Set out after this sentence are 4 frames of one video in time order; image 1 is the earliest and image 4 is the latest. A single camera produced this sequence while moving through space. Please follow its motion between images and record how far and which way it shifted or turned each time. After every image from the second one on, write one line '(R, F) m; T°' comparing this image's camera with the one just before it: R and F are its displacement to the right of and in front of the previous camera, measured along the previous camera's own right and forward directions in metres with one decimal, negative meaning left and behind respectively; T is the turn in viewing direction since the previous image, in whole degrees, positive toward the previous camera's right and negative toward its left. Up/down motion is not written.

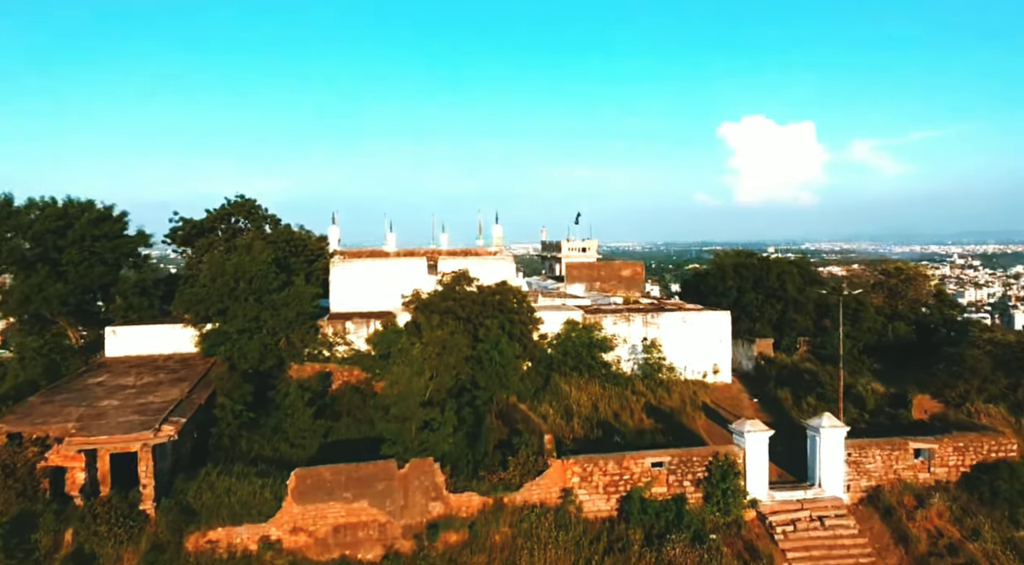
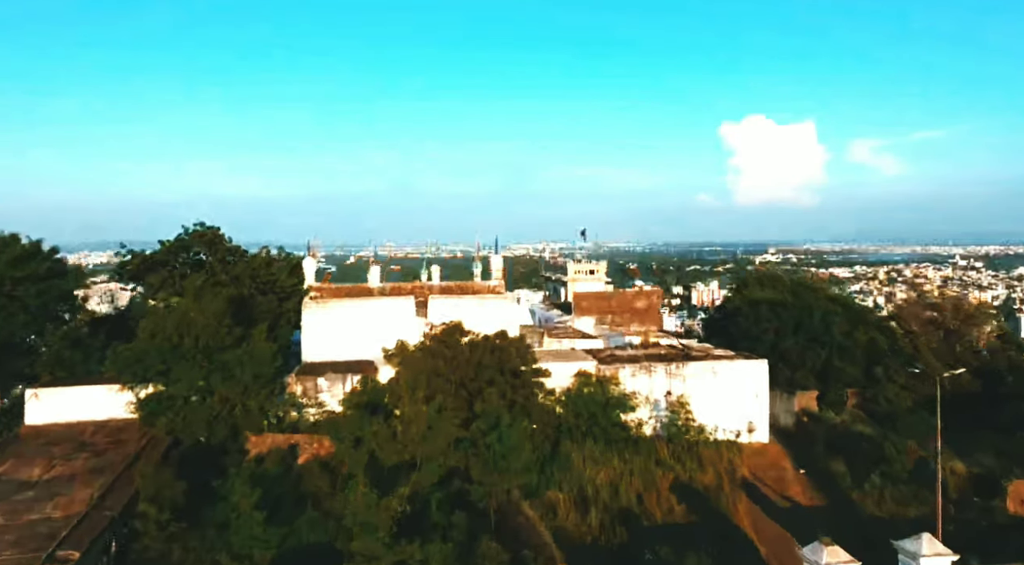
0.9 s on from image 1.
(0.0, +2.2) m; 0°
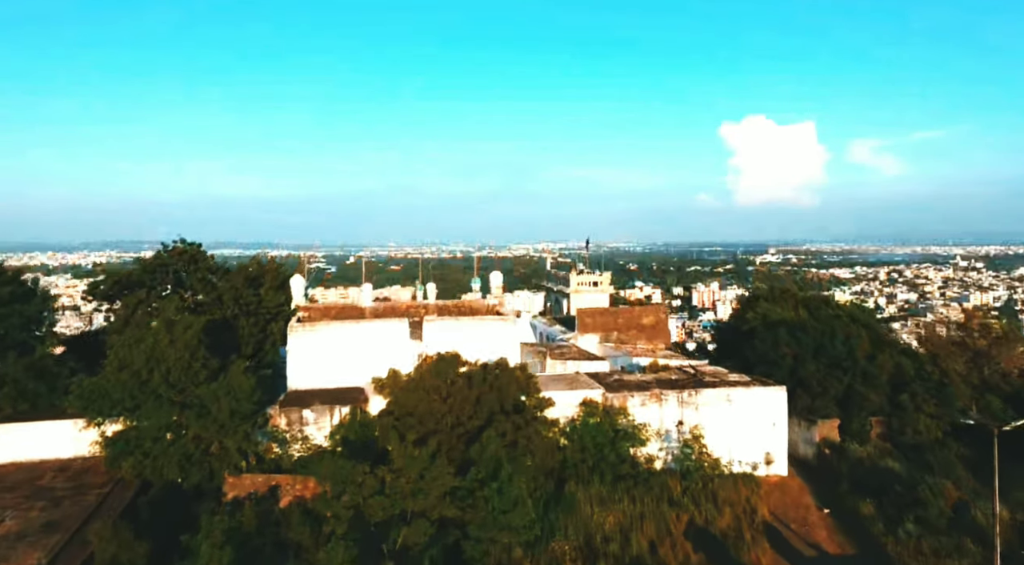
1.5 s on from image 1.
(0.0, +0.9) m; 0°
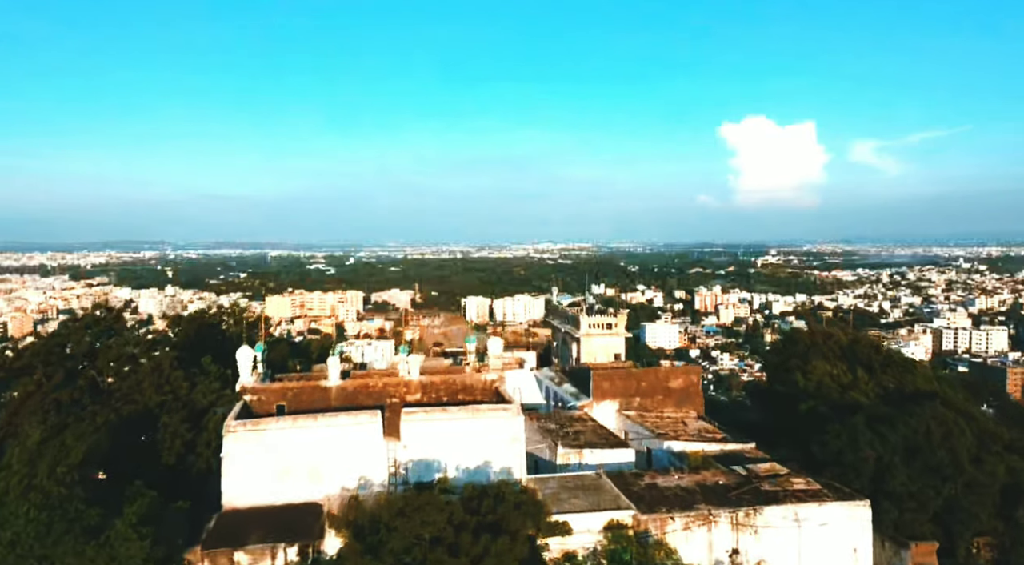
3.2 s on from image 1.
(0.0, +2.9) m; 0°
